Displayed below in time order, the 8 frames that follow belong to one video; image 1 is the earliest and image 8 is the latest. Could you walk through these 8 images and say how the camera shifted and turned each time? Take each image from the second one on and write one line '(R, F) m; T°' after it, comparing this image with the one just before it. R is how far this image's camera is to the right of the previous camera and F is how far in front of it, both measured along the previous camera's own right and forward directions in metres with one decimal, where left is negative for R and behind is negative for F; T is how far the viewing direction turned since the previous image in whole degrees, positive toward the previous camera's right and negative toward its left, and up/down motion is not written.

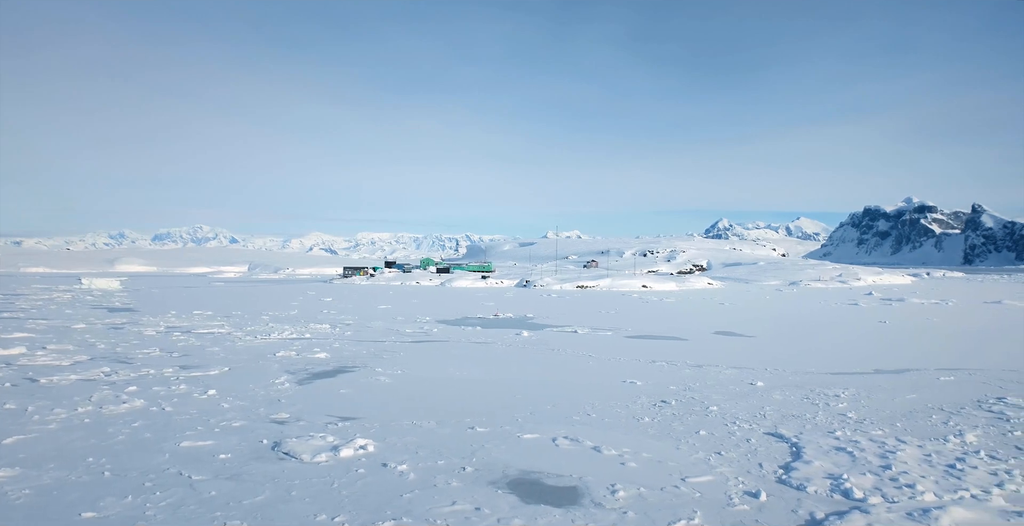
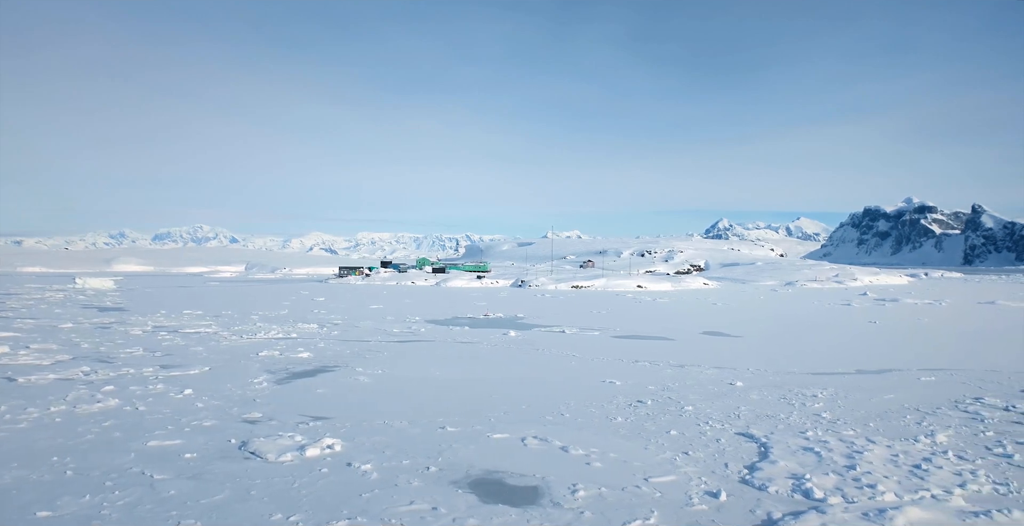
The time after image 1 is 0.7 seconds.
(+0.7, 0.0) m; 0°
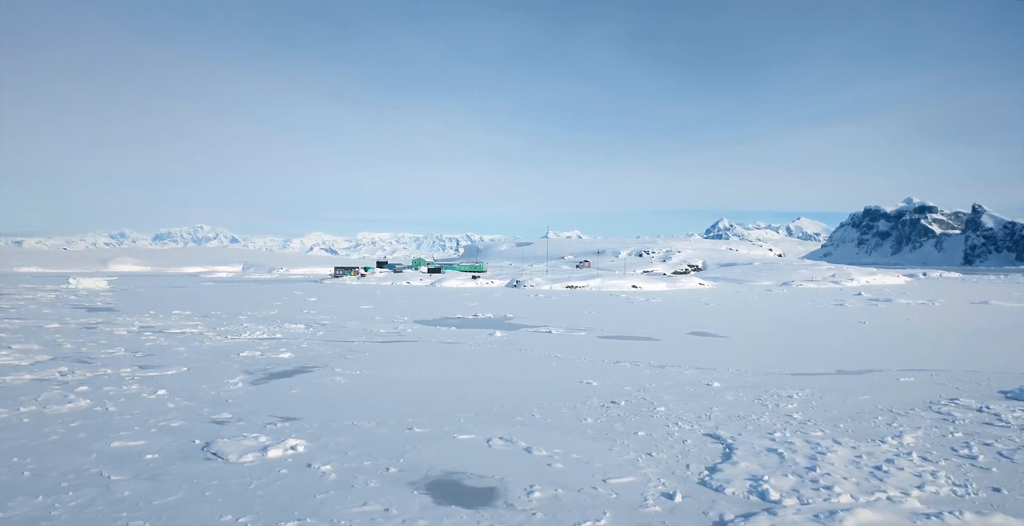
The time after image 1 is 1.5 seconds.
(+0.8, 0.0) m; 0°
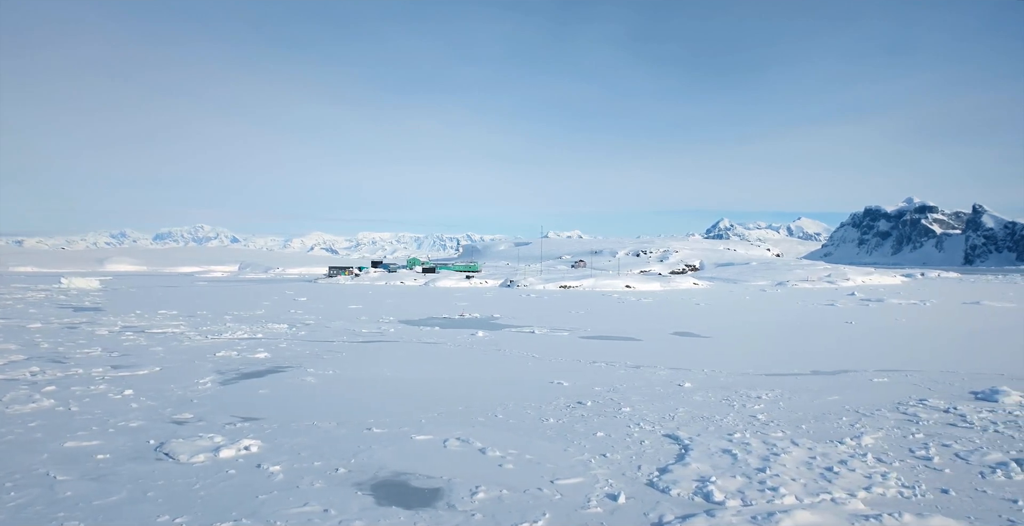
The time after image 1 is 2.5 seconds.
(+1.0, 0.0) m; 0°
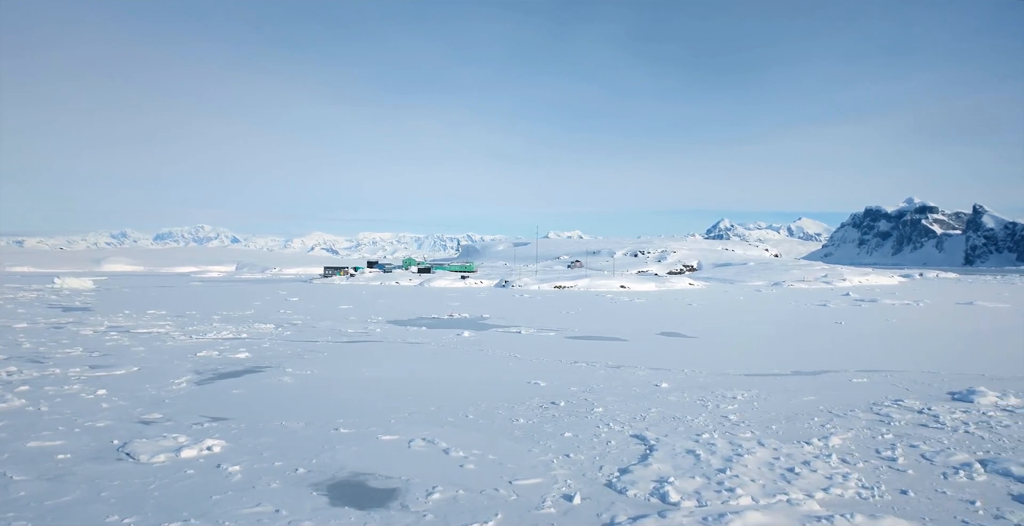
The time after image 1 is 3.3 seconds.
(+0.8, 0.0) m; 0°
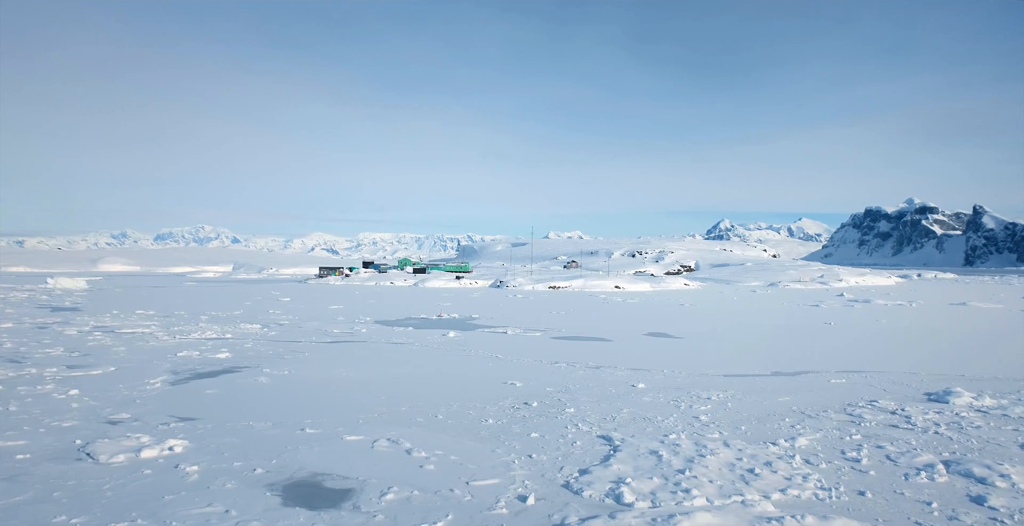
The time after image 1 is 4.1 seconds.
(+0.8, 0.0) m; 0°
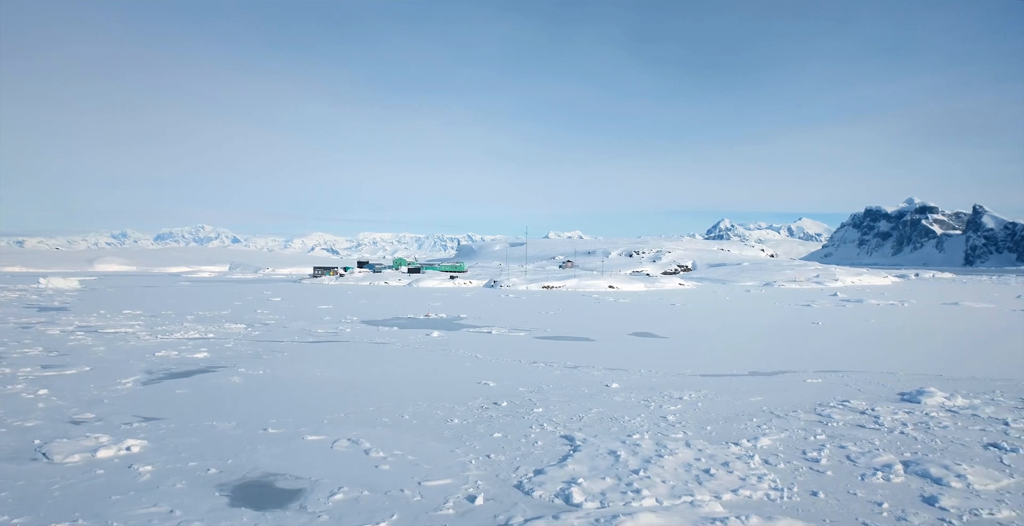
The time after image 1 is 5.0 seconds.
(+0.9, 0.0) m; 0°
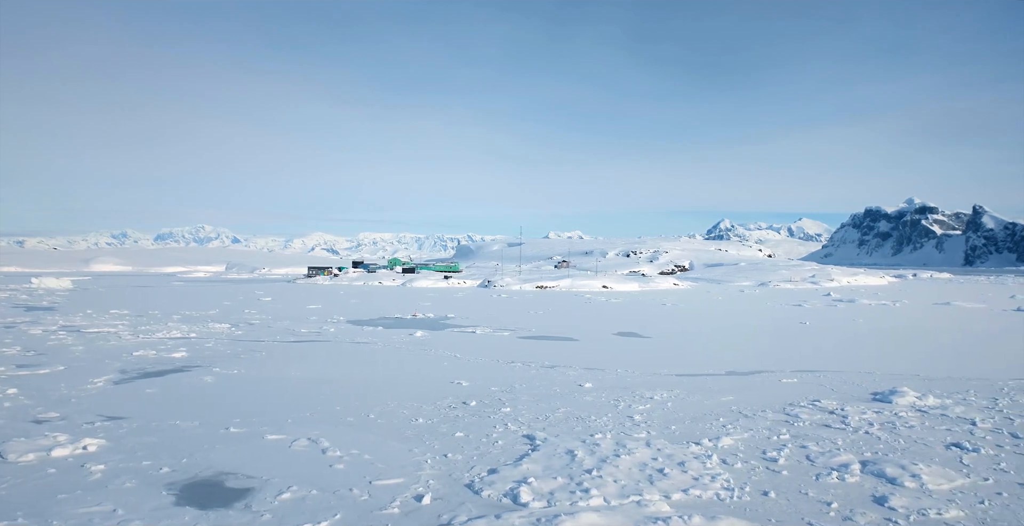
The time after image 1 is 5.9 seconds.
(+0.9, 0.0) m; 0°
